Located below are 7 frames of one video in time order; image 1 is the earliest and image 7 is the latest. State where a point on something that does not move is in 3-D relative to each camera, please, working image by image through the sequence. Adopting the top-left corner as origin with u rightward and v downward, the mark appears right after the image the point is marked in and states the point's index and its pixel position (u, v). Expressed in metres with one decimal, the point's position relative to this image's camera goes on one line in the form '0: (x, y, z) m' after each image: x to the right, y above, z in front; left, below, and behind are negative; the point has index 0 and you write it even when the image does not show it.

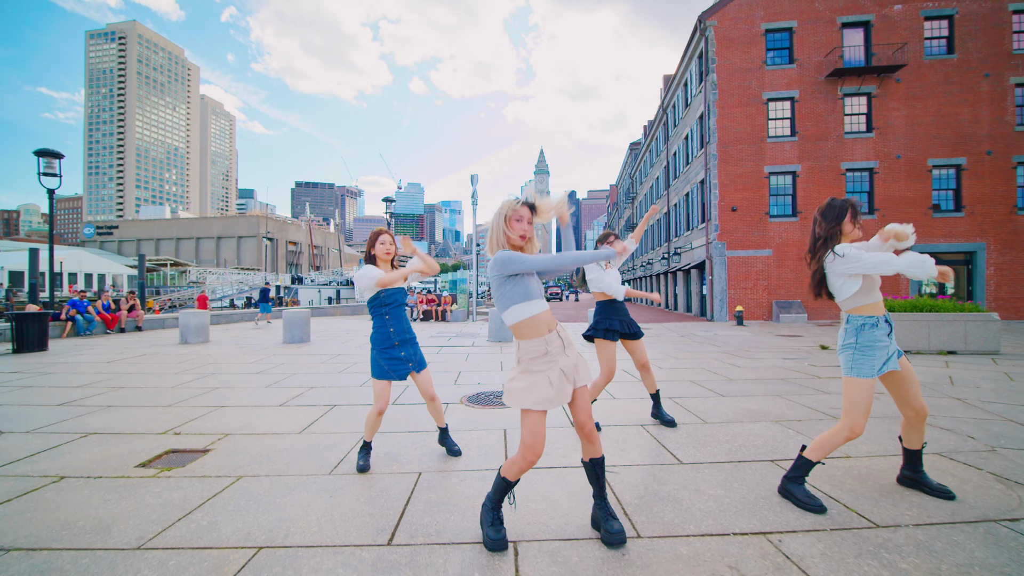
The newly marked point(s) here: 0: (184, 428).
0: (-3.2, -1.4, +4.6) m
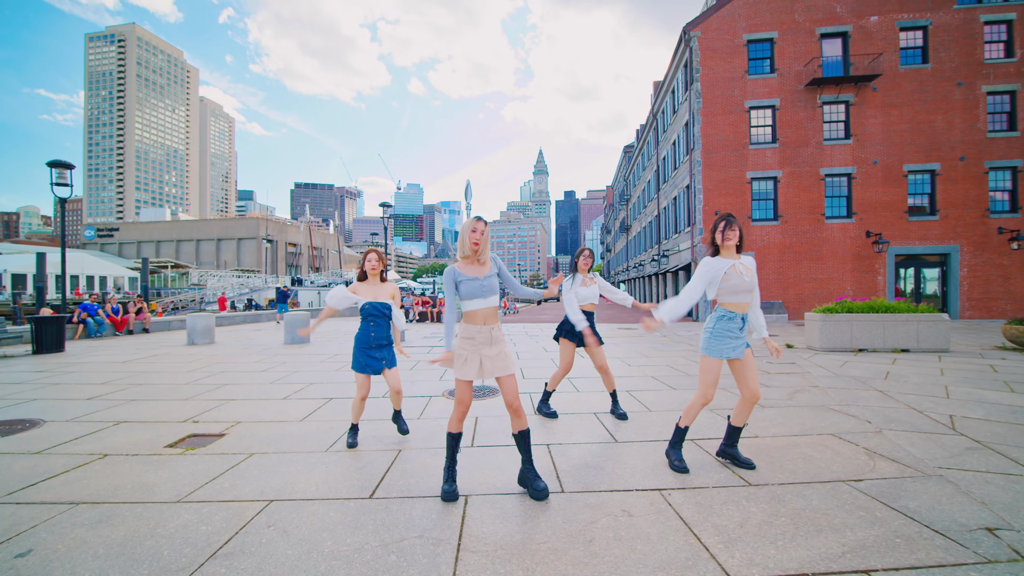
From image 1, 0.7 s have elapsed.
0: (-3.6, -1.5, +5.4) m
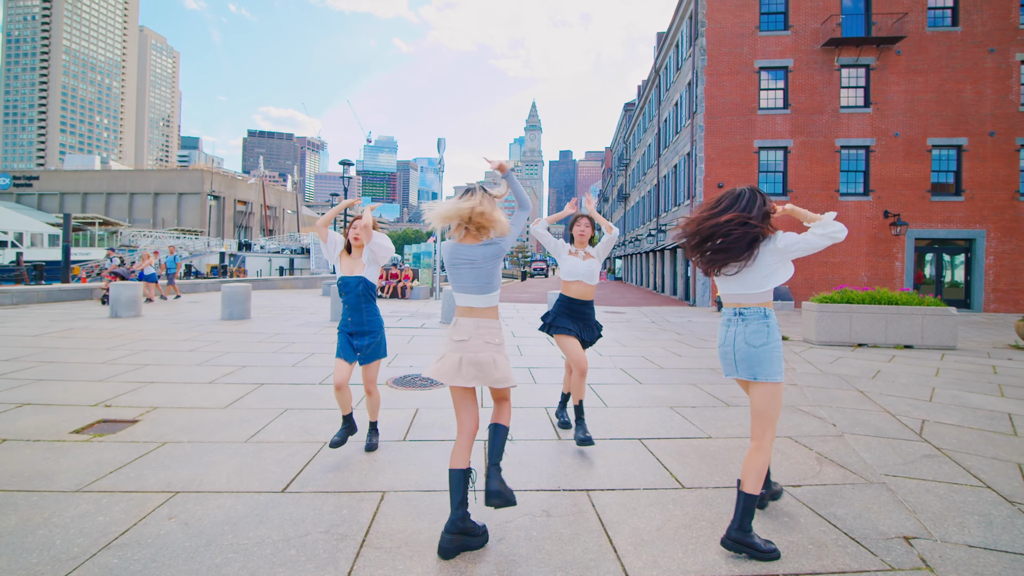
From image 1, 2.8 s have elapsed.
0: (-4.3, -1.2, +5.0) m
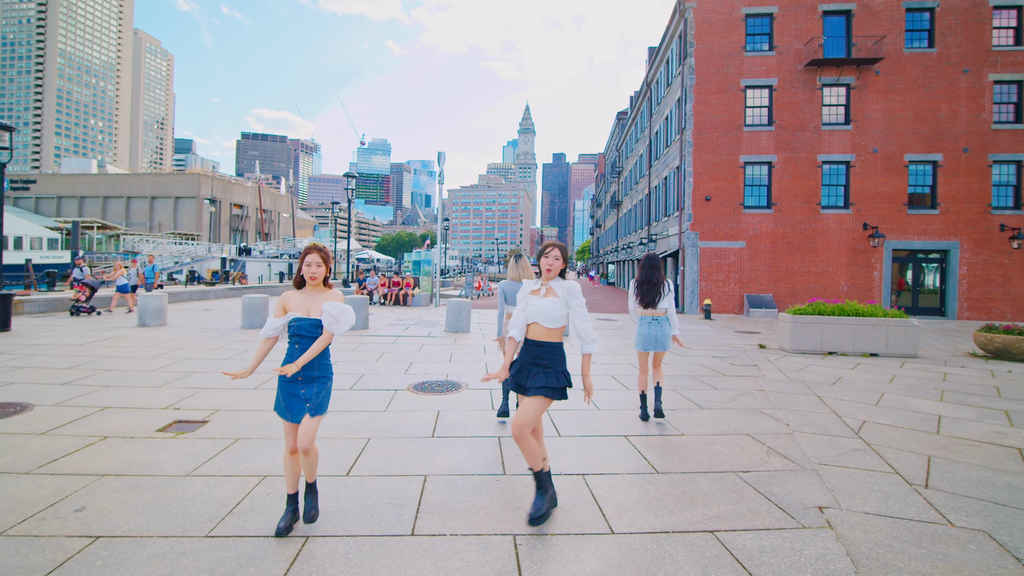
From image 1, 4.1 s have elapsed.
0: (-4.2, -1.5, +5.9) m
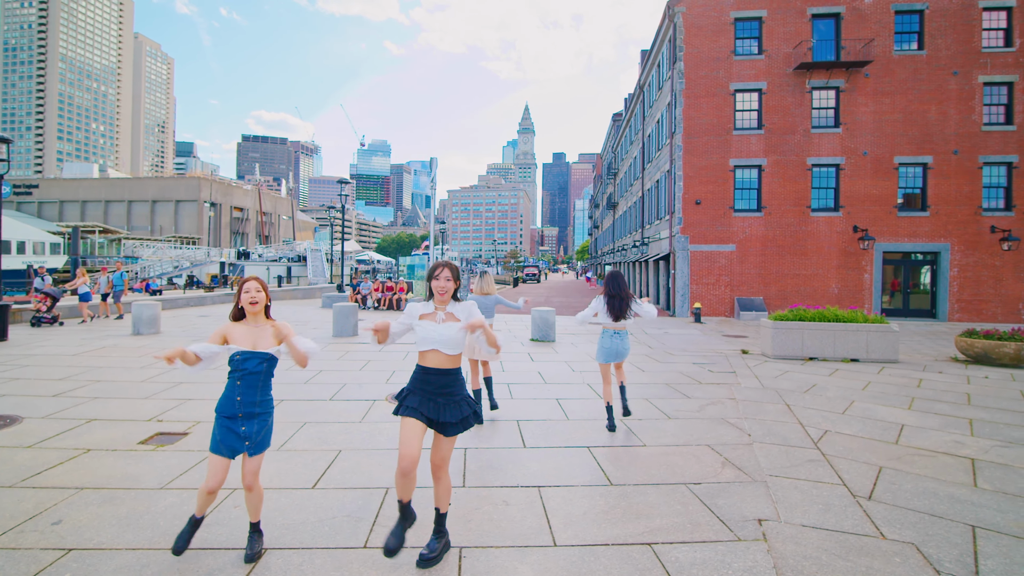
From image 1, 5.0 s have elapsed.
0: (-4.6, -1.7, +6.1) m
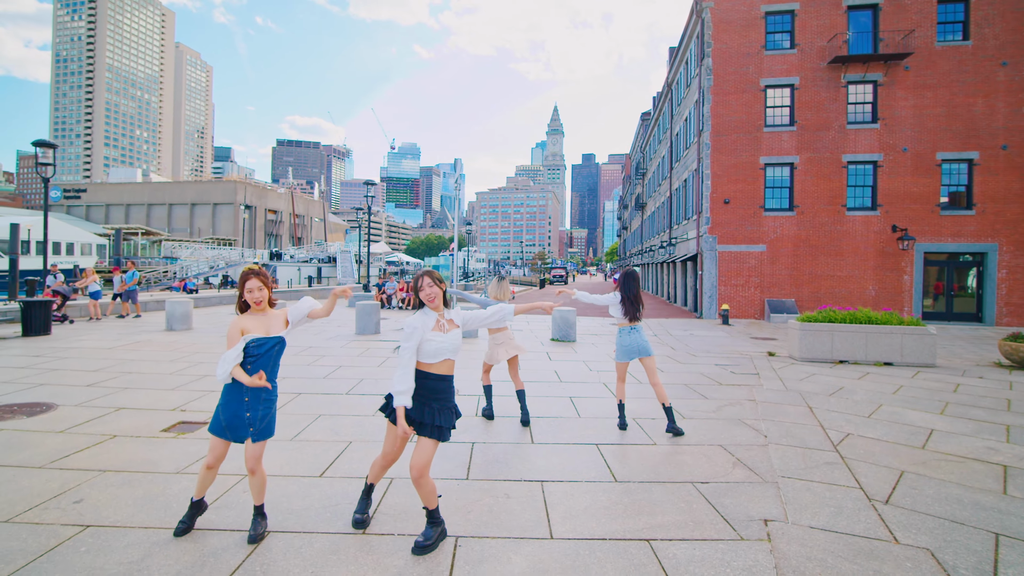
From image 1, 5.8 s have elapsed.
0: (-4.4, -1.6, +6.4) m
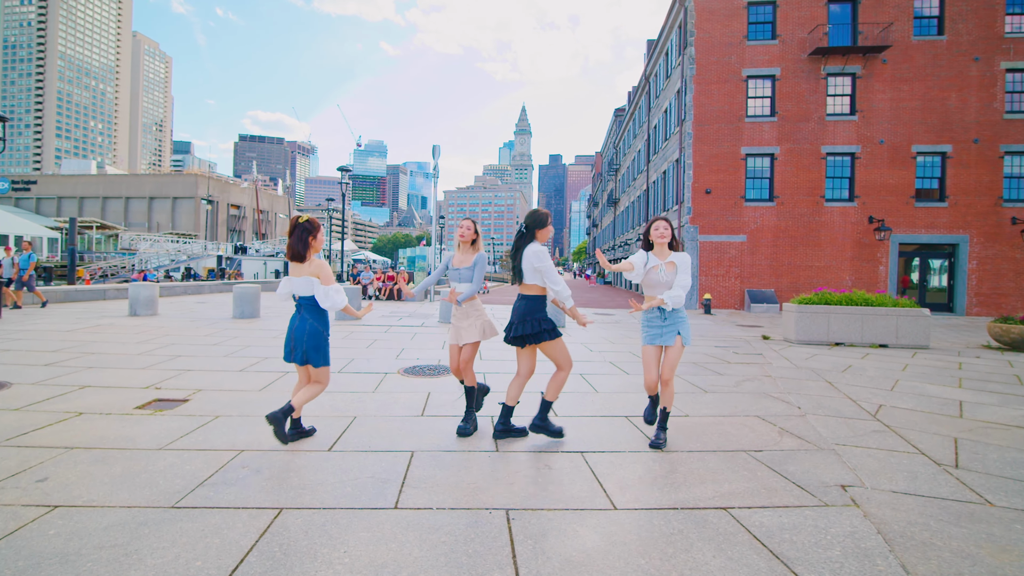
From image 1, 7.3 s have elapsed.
0: (-4.2, -1.2, +5.6) m
